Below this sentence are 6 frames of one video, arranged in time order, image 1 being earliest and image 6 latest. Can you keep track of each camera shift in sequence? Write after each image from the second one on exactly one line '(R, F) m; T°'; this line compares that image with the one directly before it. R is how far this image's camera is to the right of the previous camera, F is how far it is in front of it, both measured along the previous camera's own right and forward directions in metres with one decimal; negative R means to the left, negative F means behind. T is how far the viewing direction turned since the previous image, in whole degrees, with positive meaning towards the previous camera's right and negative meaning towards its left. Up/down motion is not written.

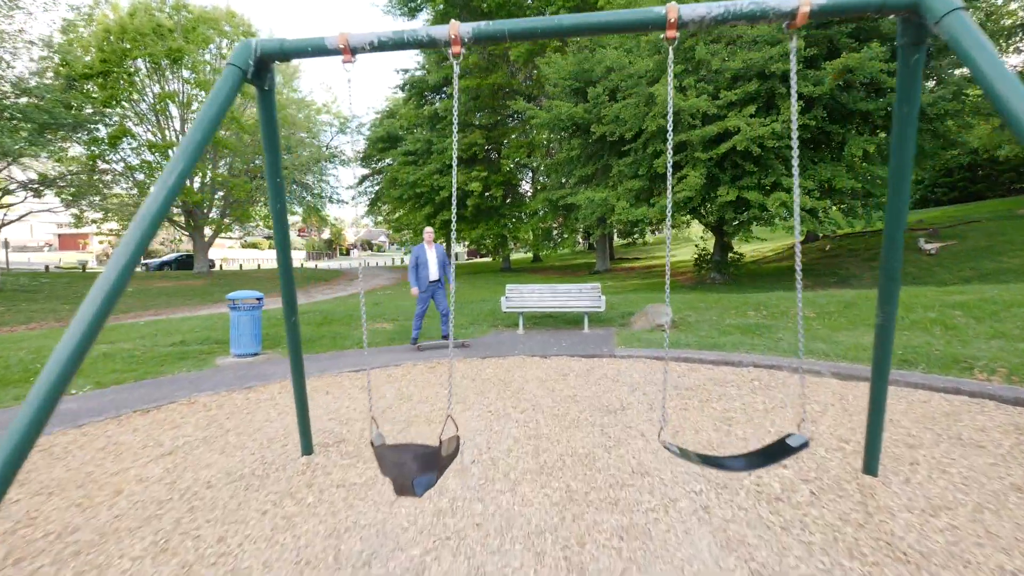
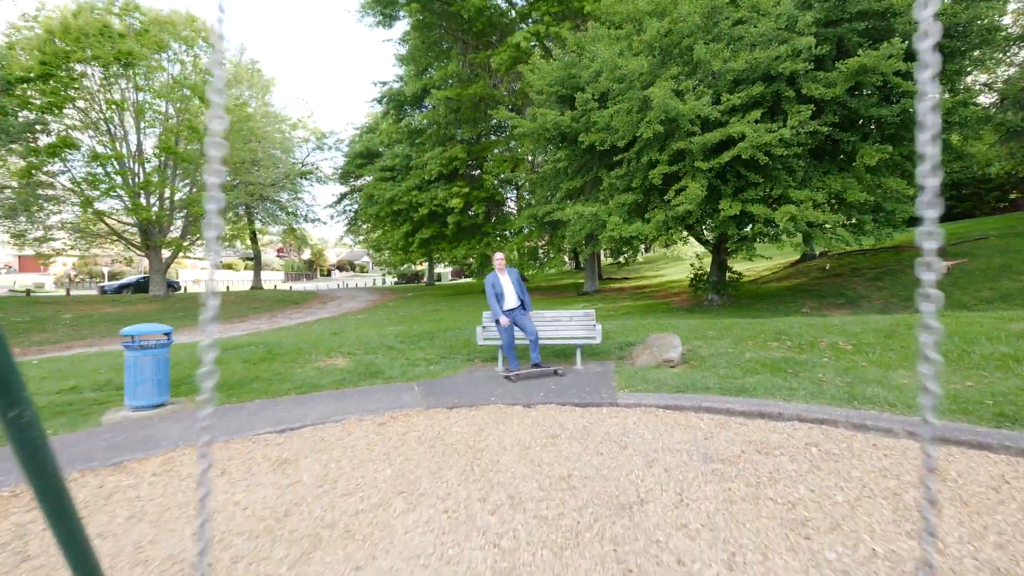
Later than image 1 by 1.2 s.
(+0.2, +1.6) m; +2°
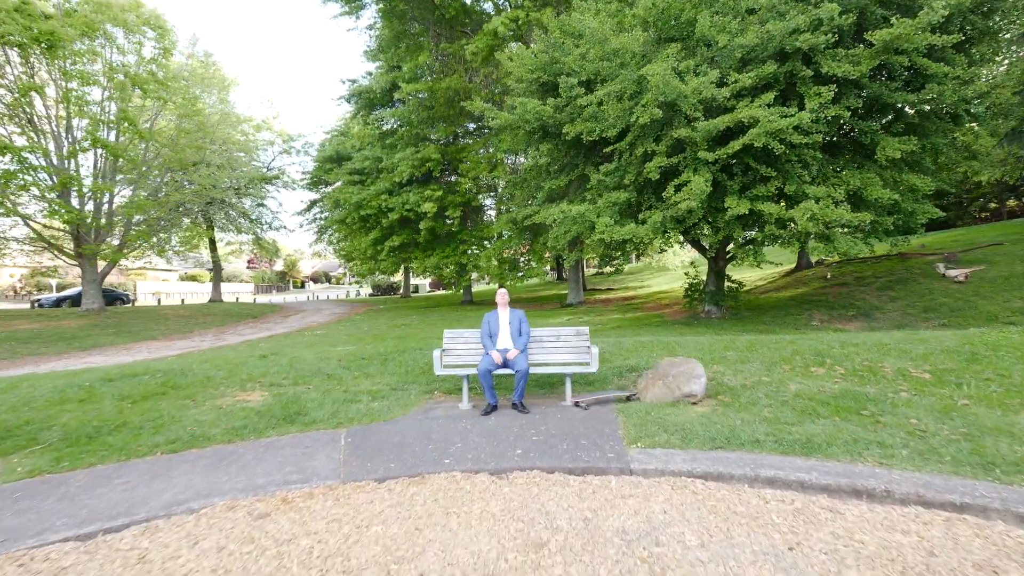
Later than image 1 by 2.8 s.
(+0.2, +2.1) m; +2°
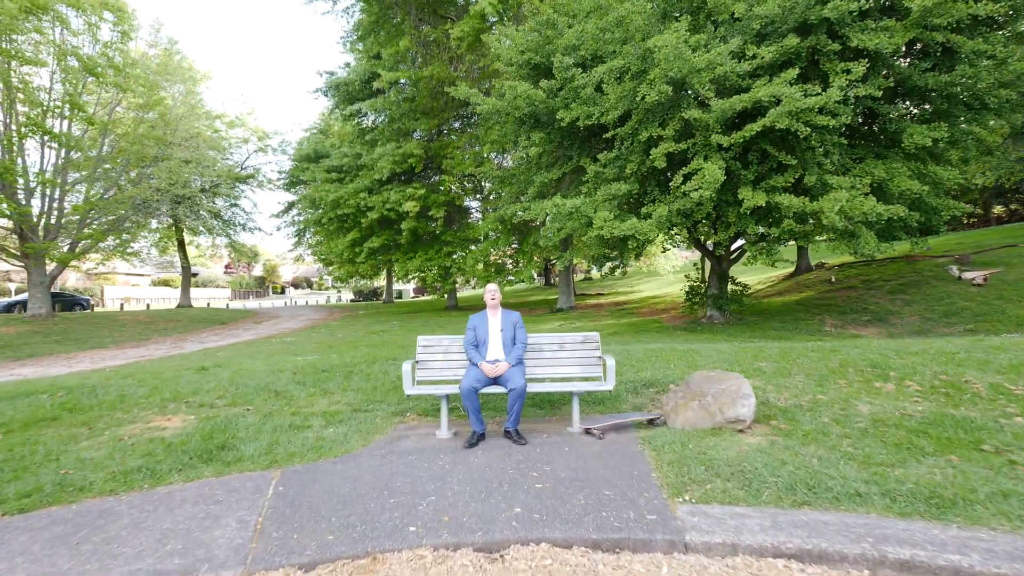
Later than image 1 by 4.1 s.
(-0.1, +1.4) m; +2°
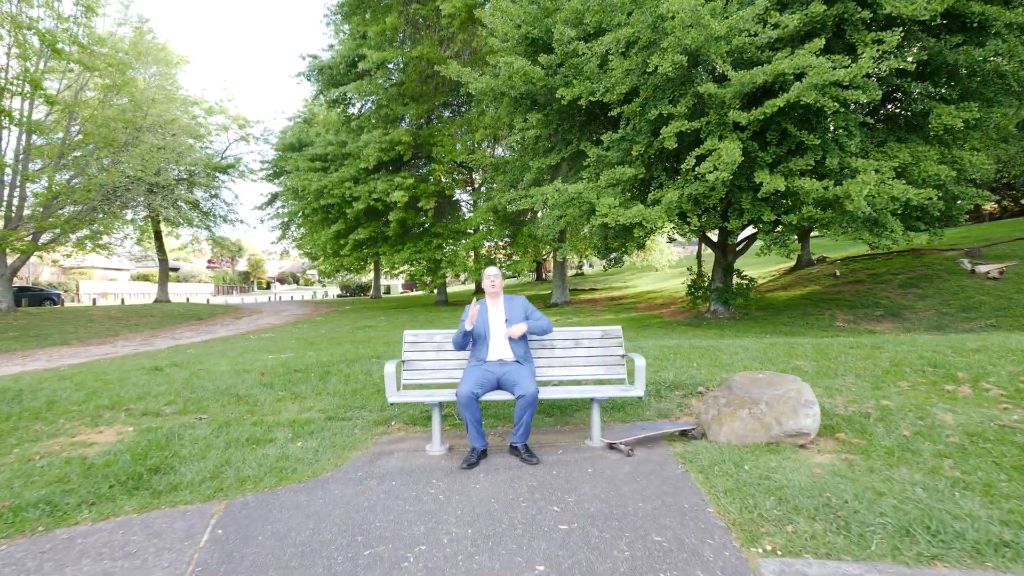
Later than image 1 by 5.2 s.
(-0.2, +0.9) m; +1°
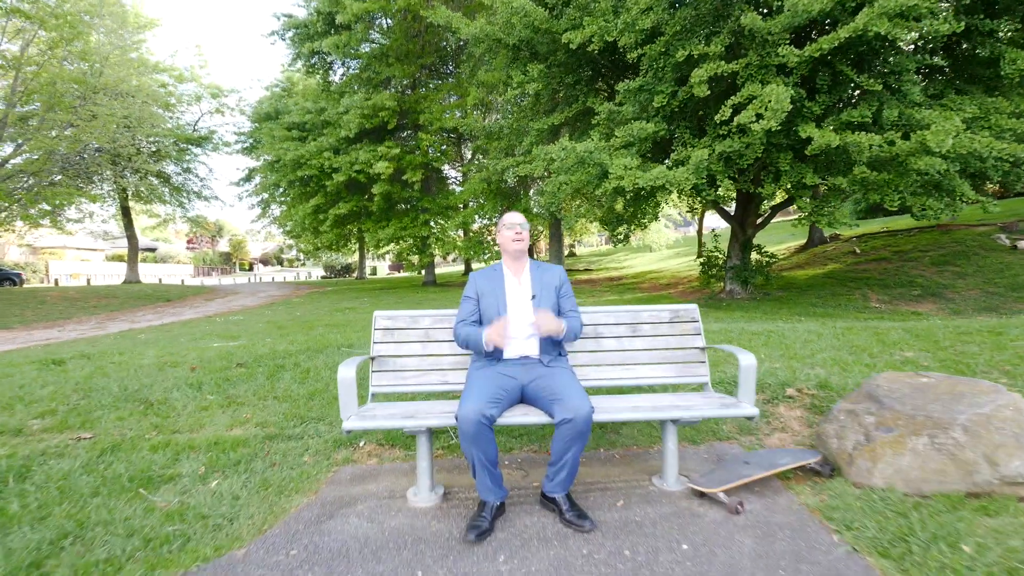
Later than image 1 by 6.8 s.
(-0.2, +1.5) m; +1°
